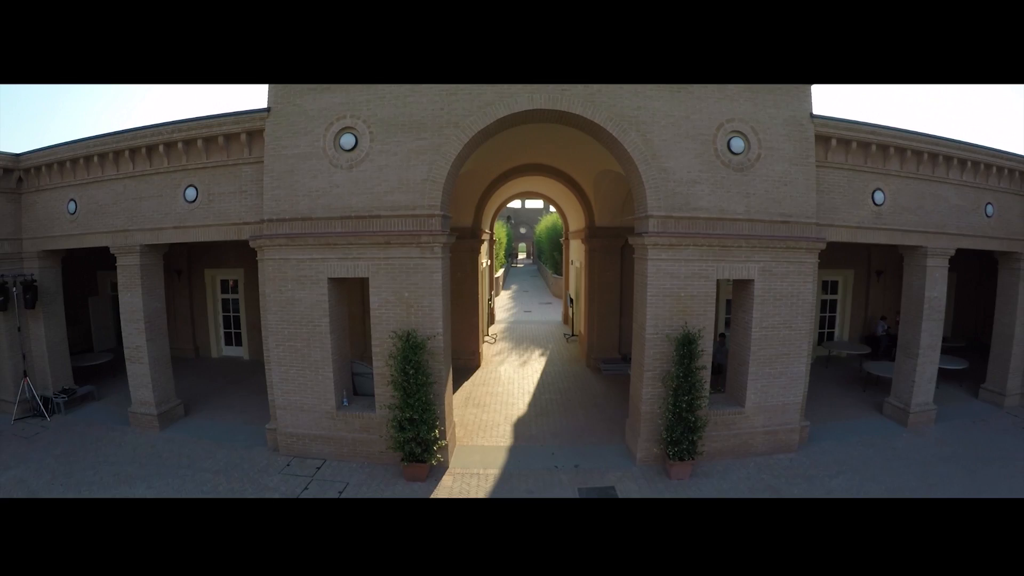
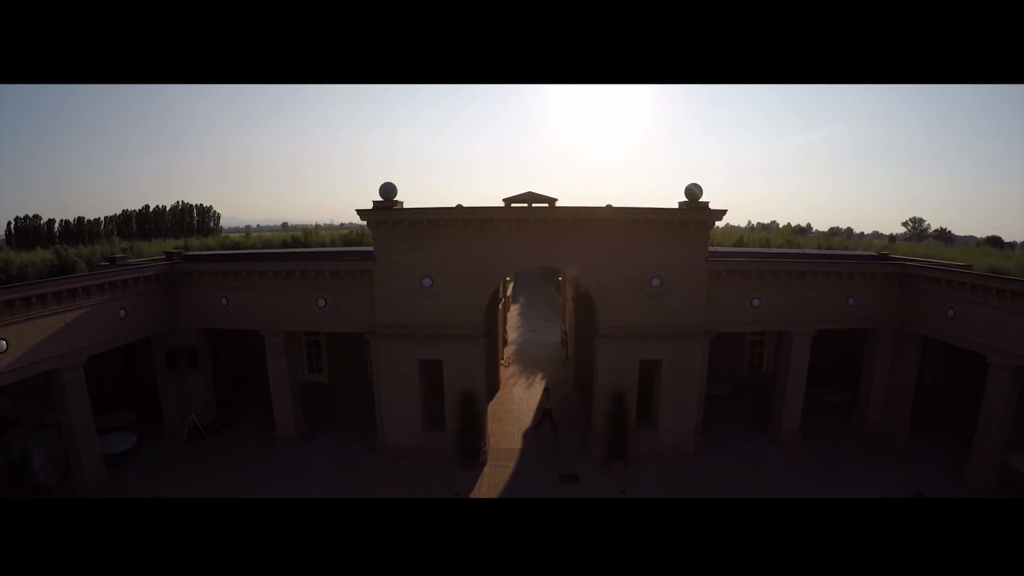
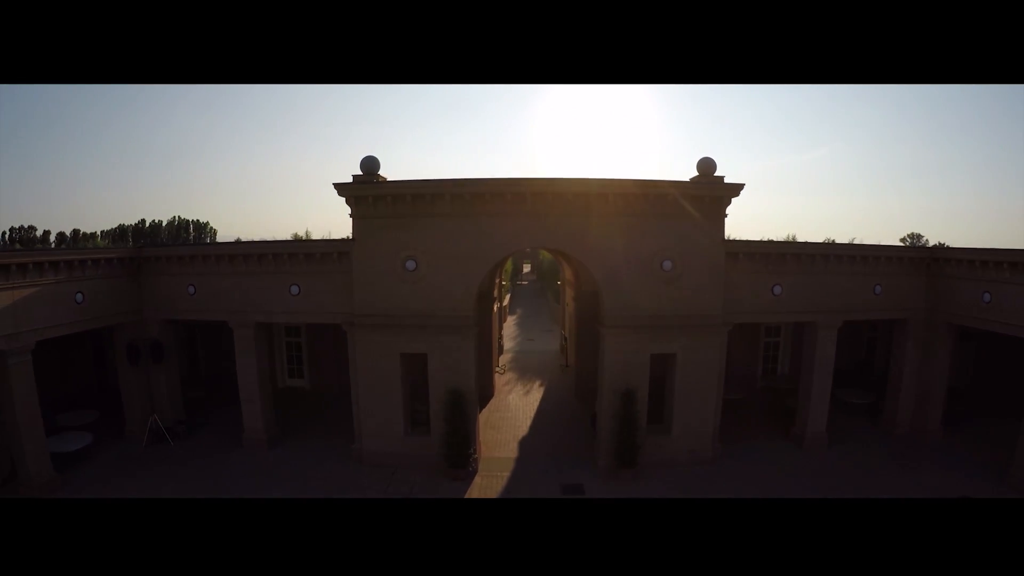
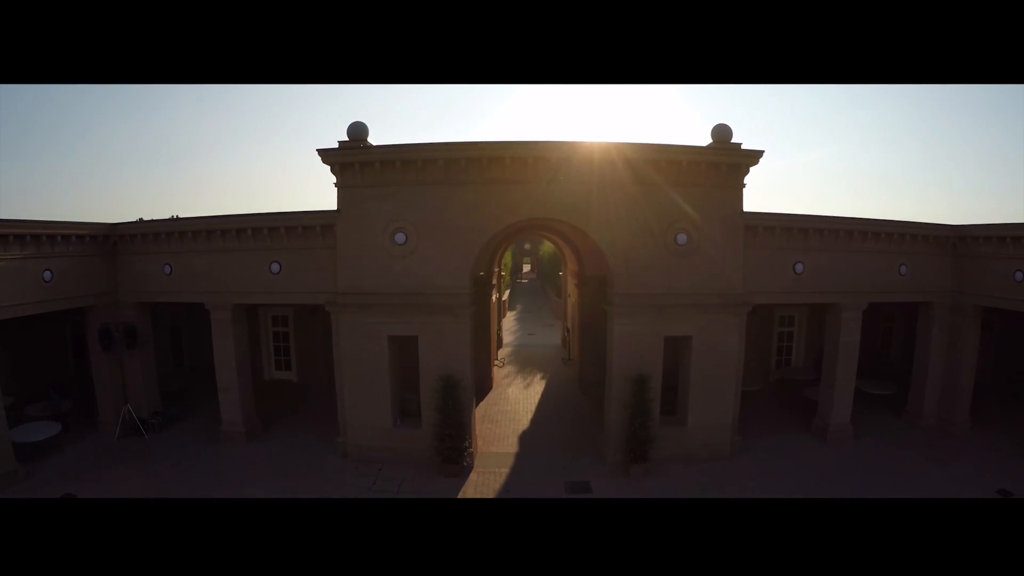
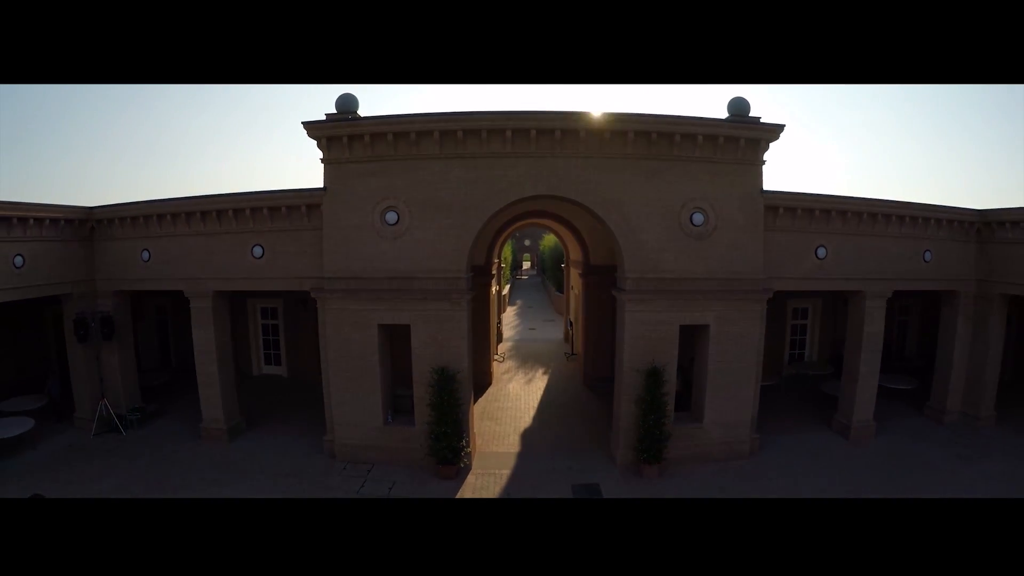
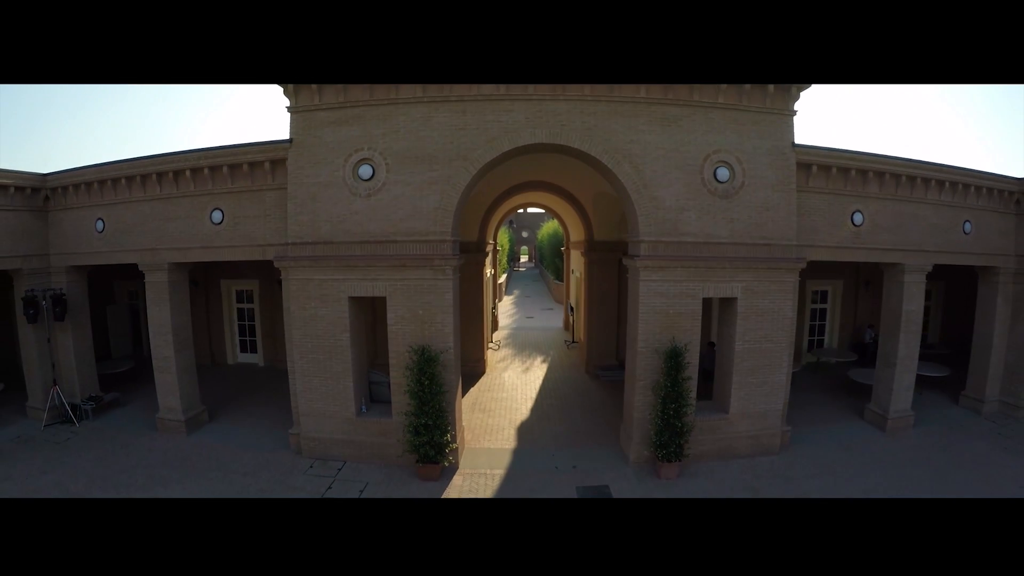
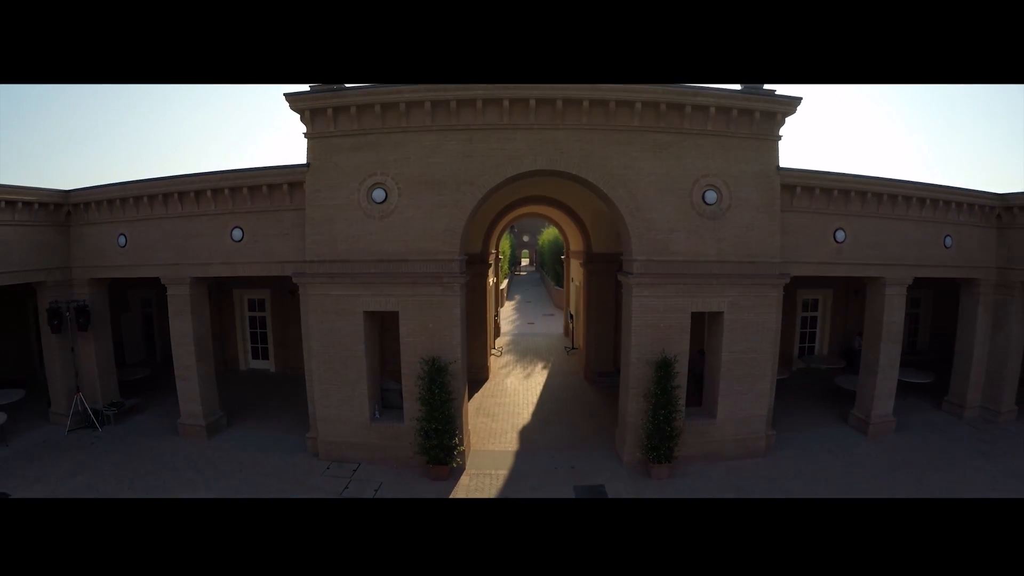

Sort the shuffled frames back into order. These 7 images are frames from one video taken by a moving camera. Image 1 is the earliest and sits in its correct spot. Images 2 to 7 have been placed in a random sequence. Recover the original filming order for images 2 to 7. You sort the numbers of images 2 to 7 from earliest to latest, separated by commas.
6, 7, 5, 4, 3, 2
